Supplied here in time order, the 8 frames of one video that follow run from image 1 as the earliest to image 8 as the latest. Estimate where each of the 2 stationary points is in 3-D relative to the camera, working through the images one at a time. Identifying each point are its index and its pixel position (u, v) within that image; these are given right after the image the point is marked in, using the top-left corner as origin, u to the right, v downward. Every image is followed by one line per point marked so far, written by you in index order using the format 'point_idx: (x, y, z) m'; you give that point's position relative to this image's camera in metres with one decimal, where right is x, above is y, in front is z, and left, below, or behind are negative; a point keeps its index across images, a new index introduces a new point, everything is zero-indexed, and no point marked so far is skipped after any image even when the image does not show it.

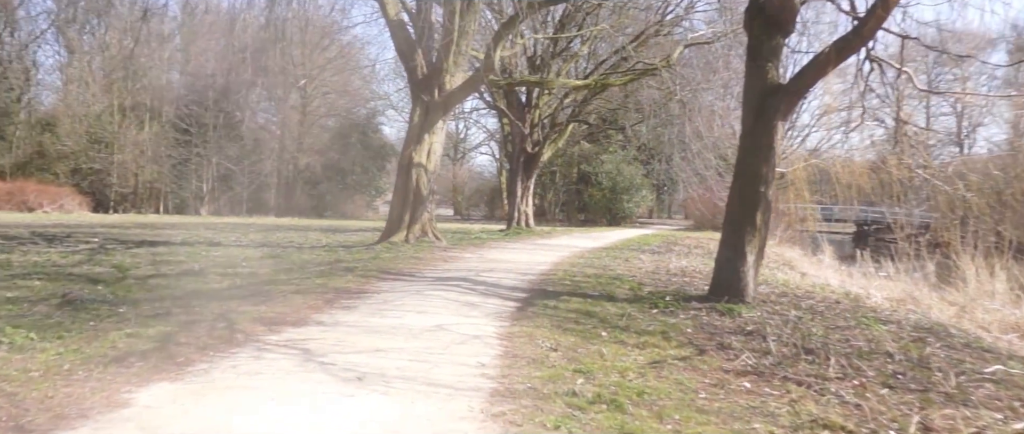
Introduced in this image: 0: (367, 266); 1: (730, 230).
0: (-2.2, -0.8, +11.5) m
1: (+2.5, -0.2, +8.7) m
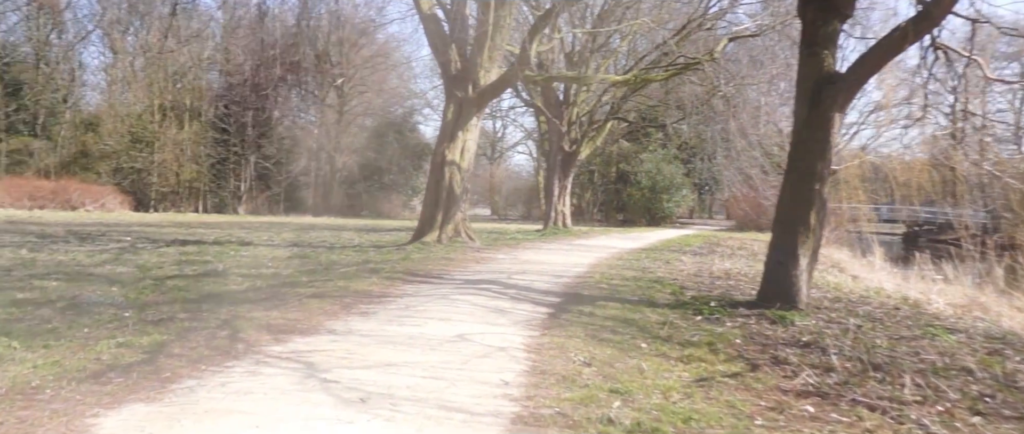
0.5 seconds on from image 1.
0: (-1.7, -0.8, +11.1) m
1: (+2.9, -0.1, +8.0) m
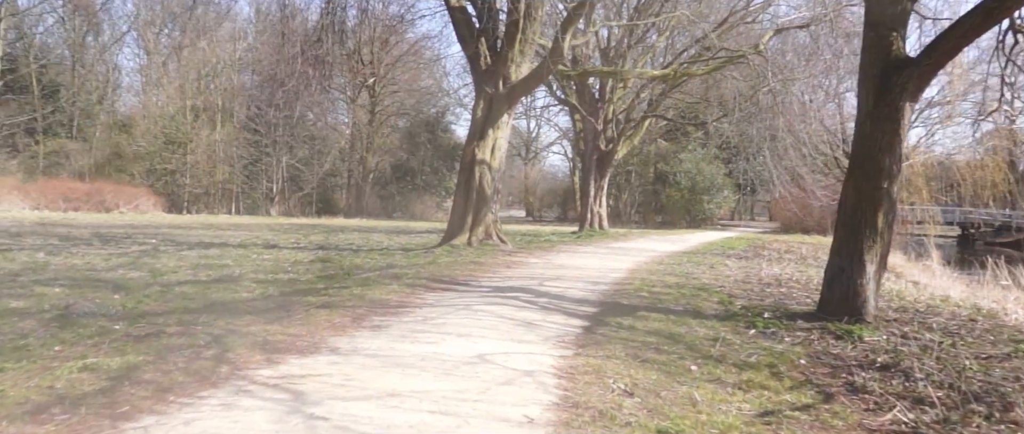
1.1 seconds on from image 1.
0: (-1.3, -0.8, +10.4) m
1: (+3.2, -0.2, +7.2) m
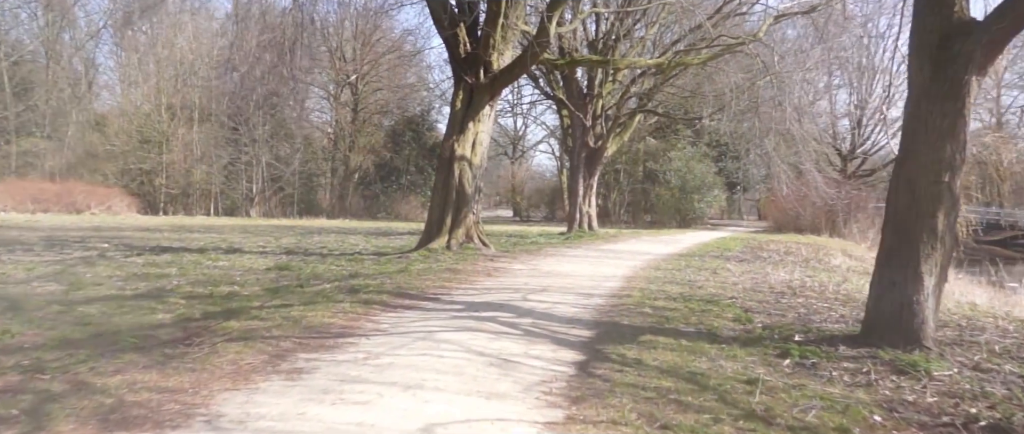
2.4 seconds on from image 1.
0: (-1.5, -0.8, +9.0) m
1: (+3.0, -0.2, +5.8) m
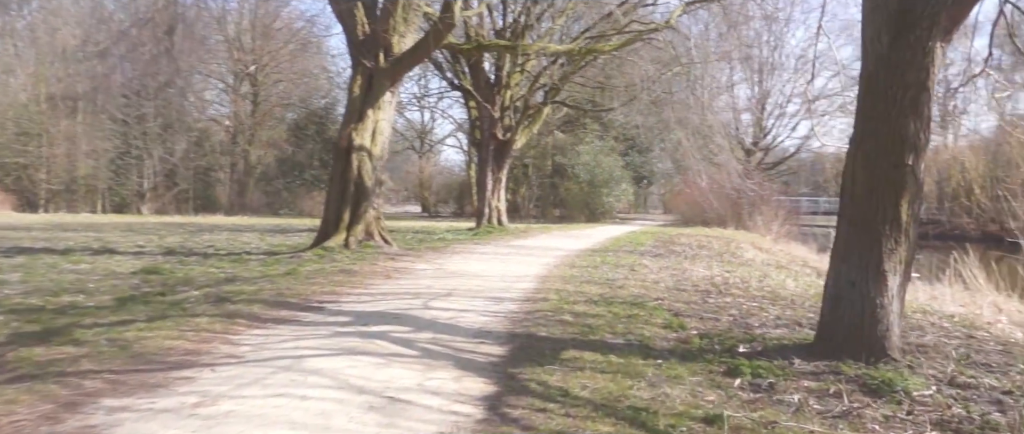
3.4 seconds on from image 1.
0: (-2.6, -0.8, +7.7) m
1: (+2.3, -0.1, +5.0) m
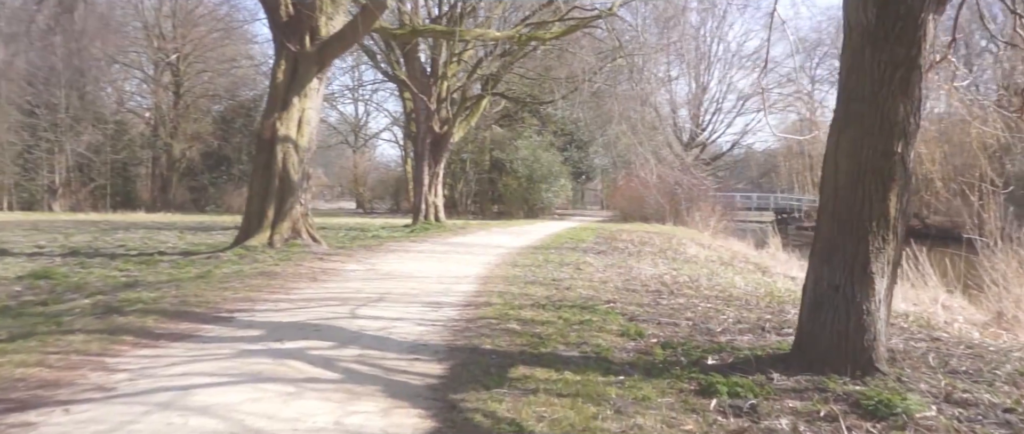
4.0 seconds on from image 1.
0: (-3.1, -0.7, +6.7) m
1: (+1.9, -0.1, +4.5) m
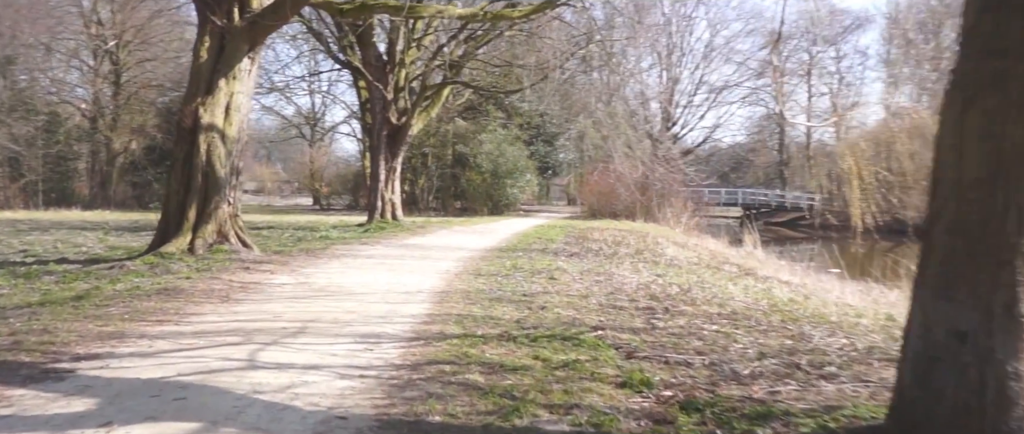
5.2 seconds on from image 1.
0: (-3.4, -0.8, +5.0) m
1: (+1.8, -0.1, +3.0) m
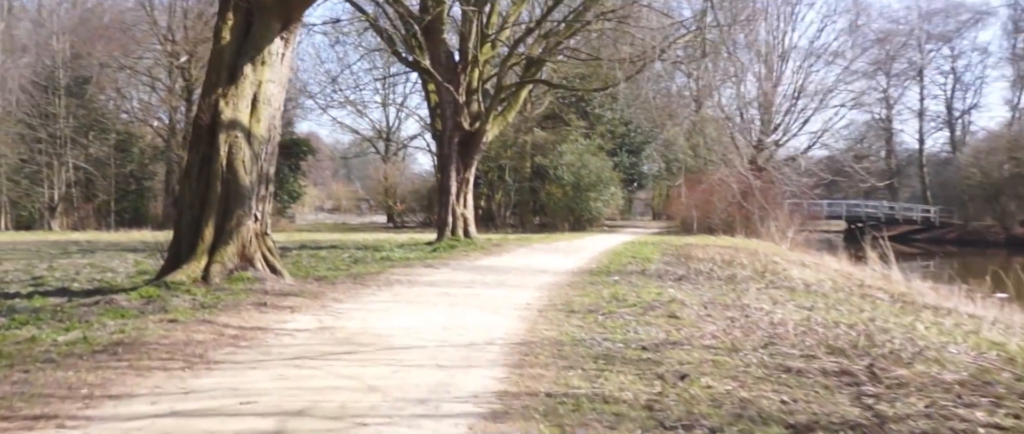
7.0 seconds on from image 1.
0: (-2.9, -0.9, +2.8) m
1: (+2.1, -0.1, +0.3) m
